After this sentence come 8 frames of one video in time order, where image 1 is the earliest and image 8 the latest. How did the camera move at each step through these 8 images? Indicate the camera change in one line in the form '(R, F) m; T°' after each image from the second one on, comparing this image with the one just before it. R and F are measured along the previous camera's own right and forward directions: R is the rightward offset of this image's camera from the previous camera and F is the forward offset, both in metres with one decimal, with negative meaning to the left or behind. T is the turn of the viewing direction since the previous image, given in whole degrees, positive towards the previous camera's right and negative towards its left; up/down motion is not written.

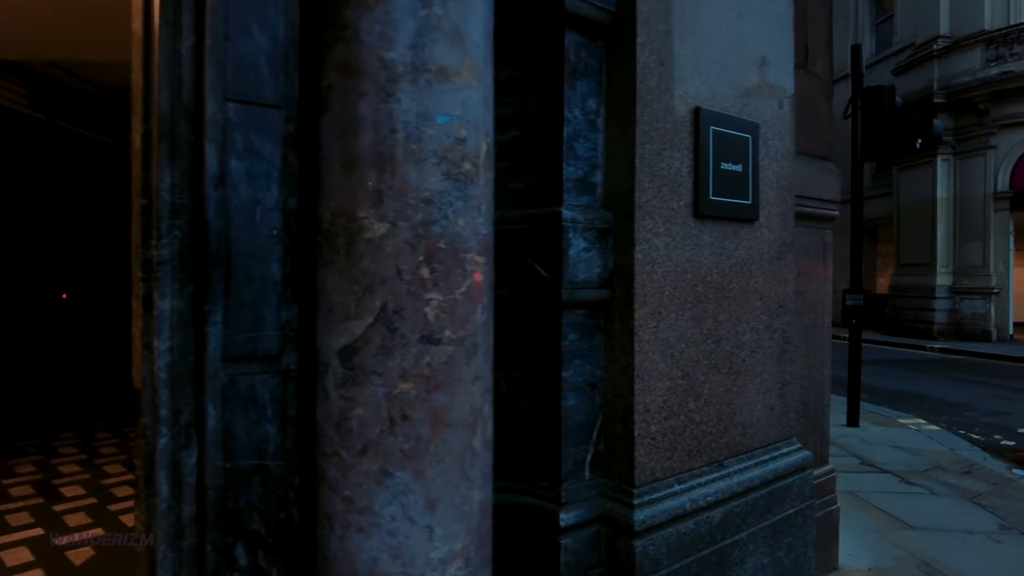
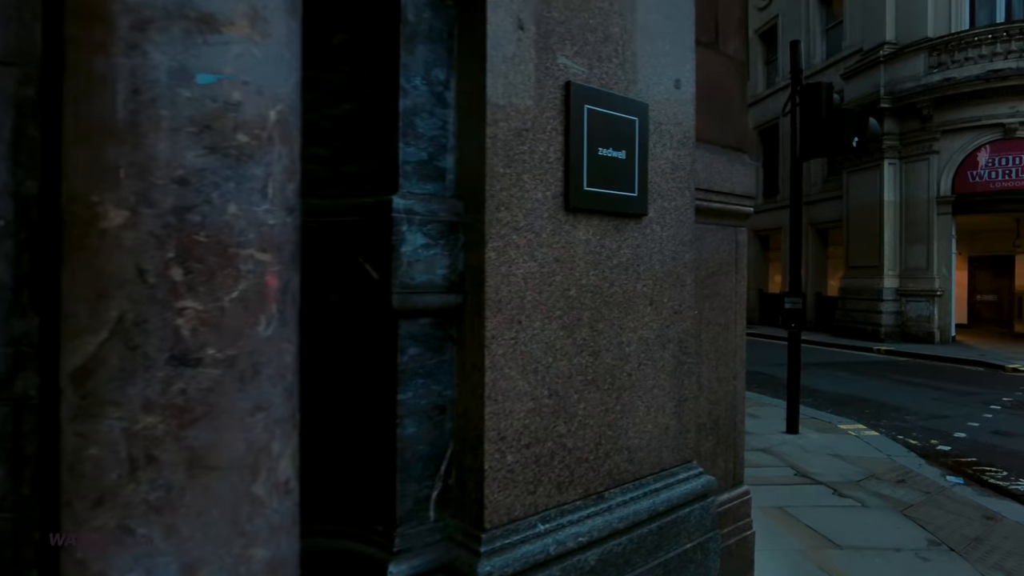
(+0.4, +0.3) m; +3°
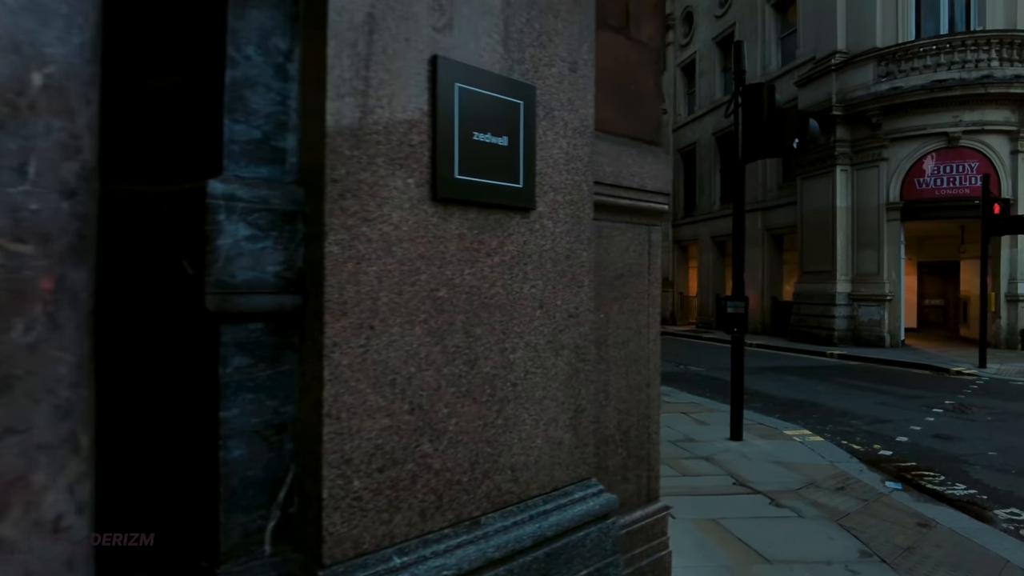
(+0.3, +0.2) m; +3°
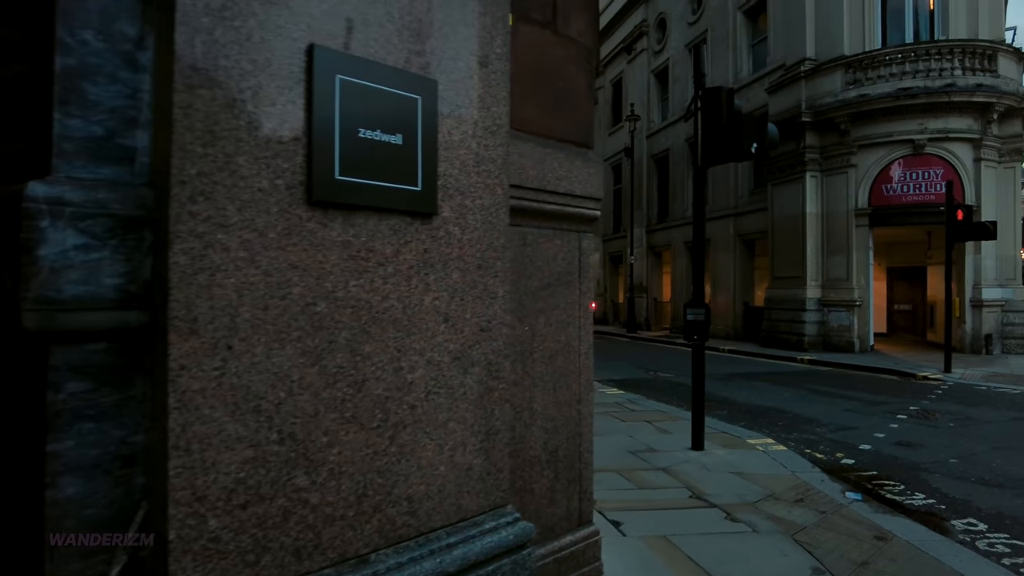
(+0.2, +0.2) m; +2°
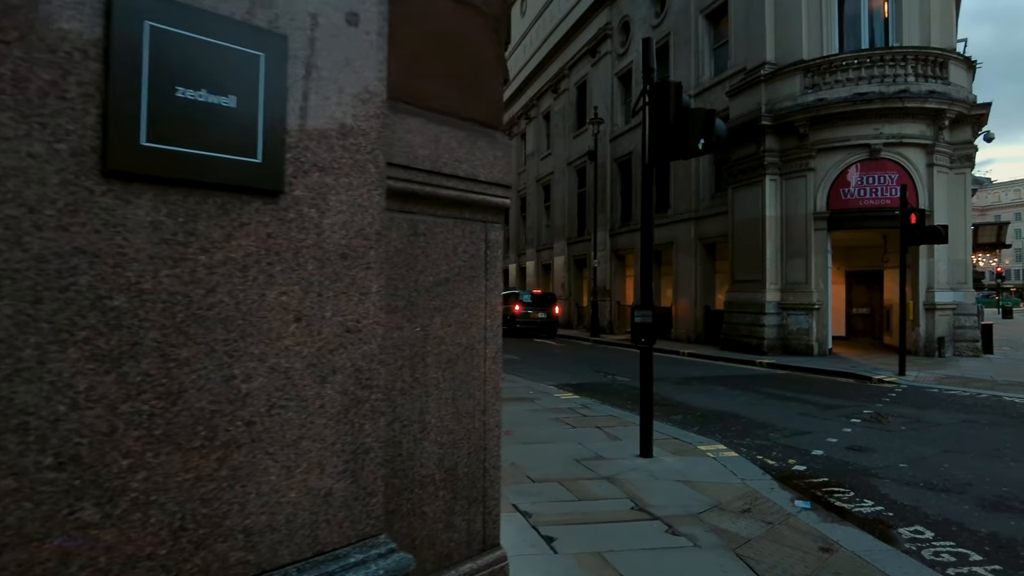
(+0.3, +0.3) m; +3°
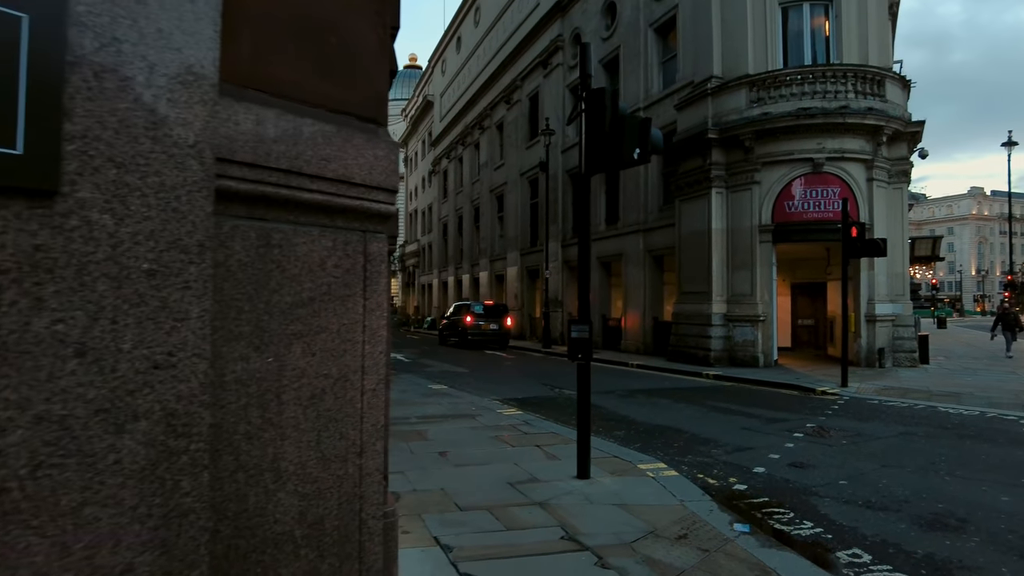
(+0.2, +0.3) m; +4°
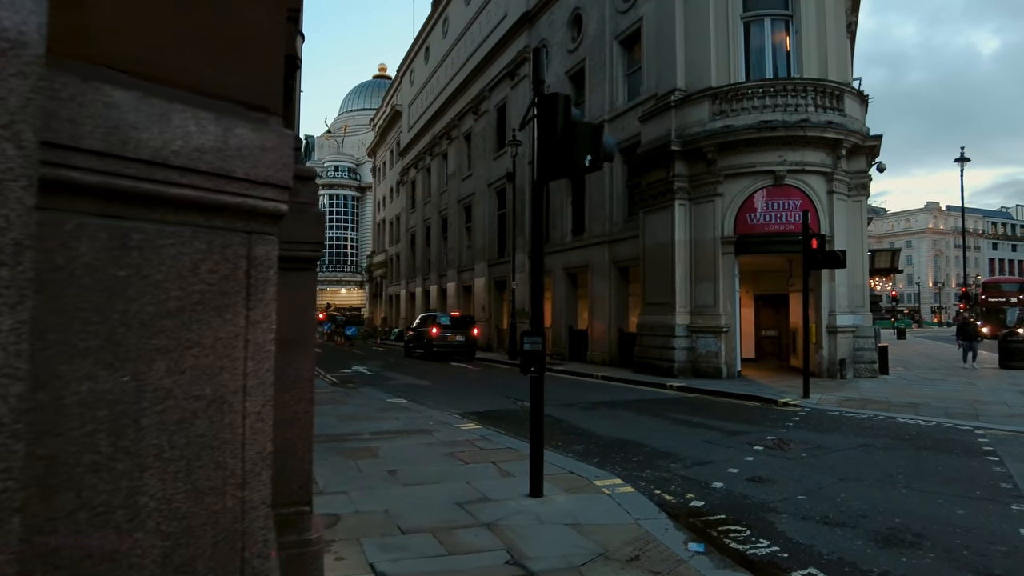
(+0.2, +0.2) m; +3°
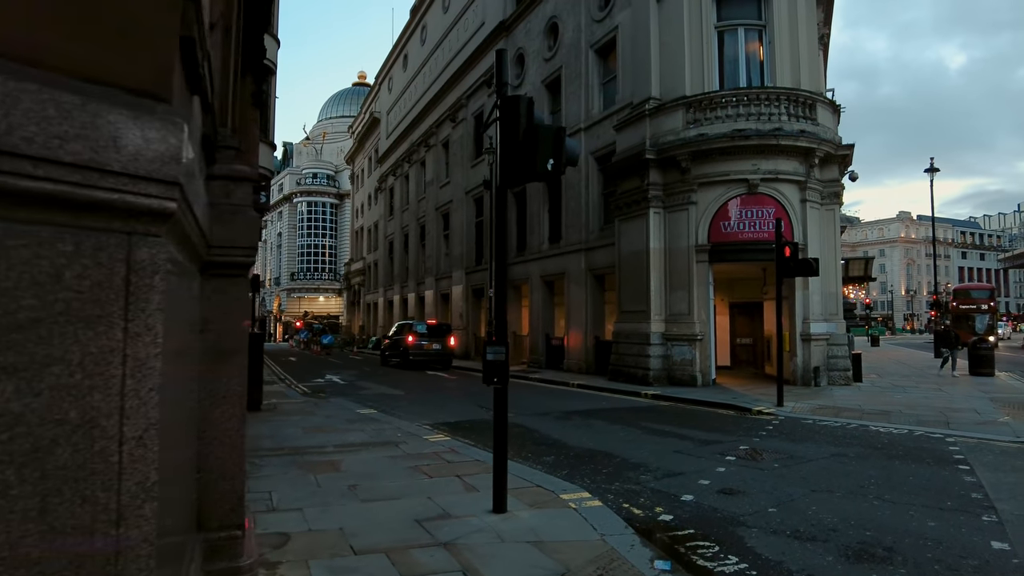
(+0.2, +0.2) m; +2°
